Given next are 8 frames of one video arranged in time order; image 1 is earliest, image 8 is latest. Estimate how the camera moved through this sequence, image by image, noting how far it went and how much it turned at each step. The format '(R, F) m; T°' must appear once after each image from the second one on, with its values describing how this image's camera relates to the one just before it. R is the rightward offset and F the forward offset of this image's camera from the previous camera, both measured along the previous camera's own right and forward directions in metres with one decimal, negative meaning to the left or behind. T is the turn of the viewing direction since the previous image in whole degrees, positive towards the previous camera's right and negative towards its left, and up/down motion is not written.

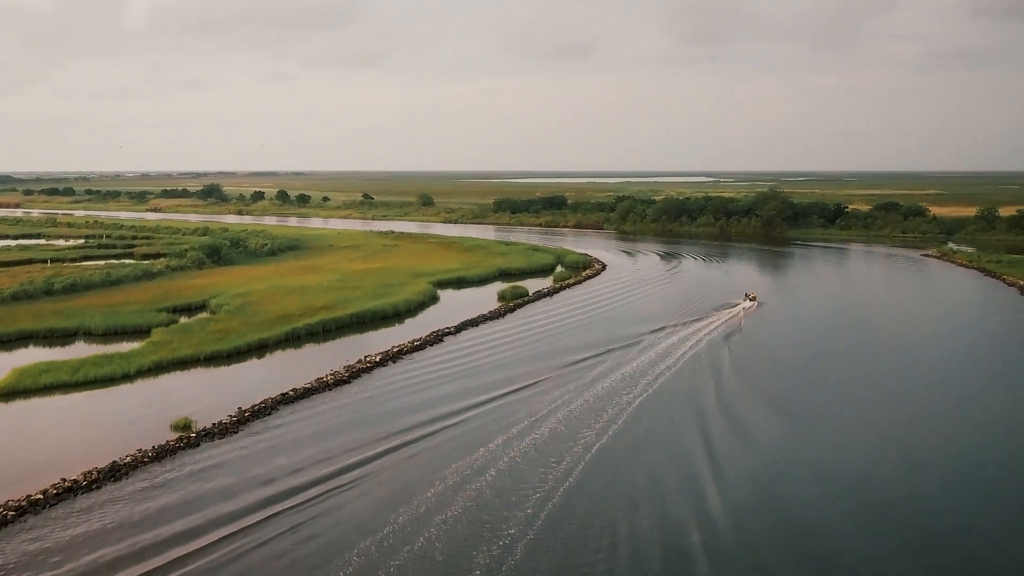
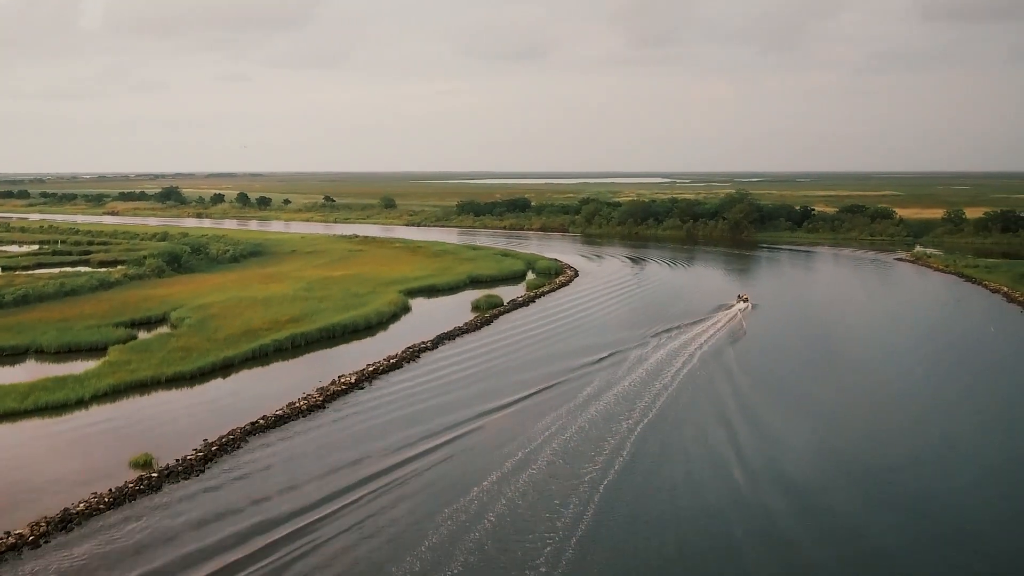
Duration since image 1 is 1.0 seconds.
(-0.3, +0.7) m; +3°
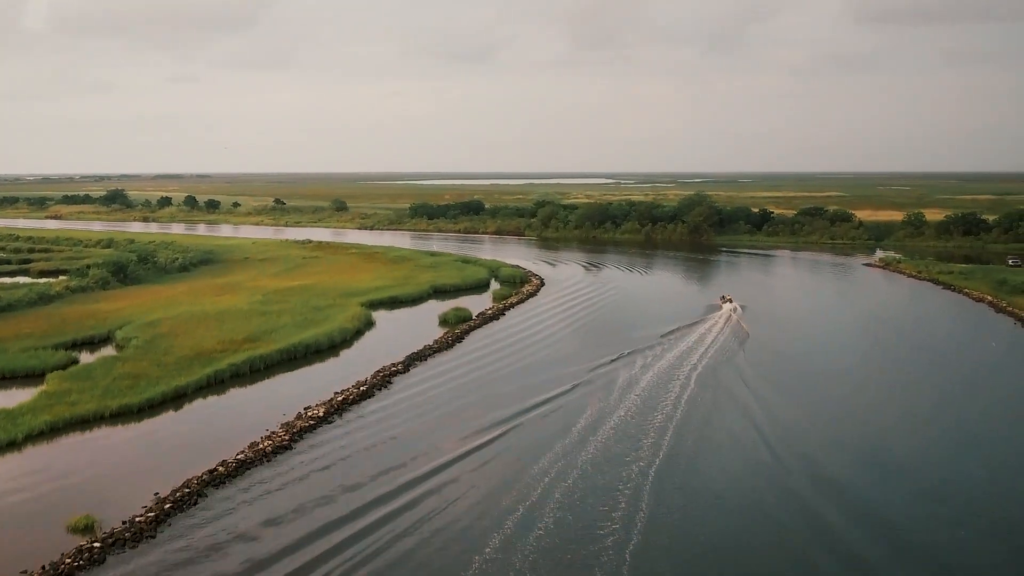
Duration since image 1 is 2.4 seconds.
(-0.5, +1.0) m; +4°
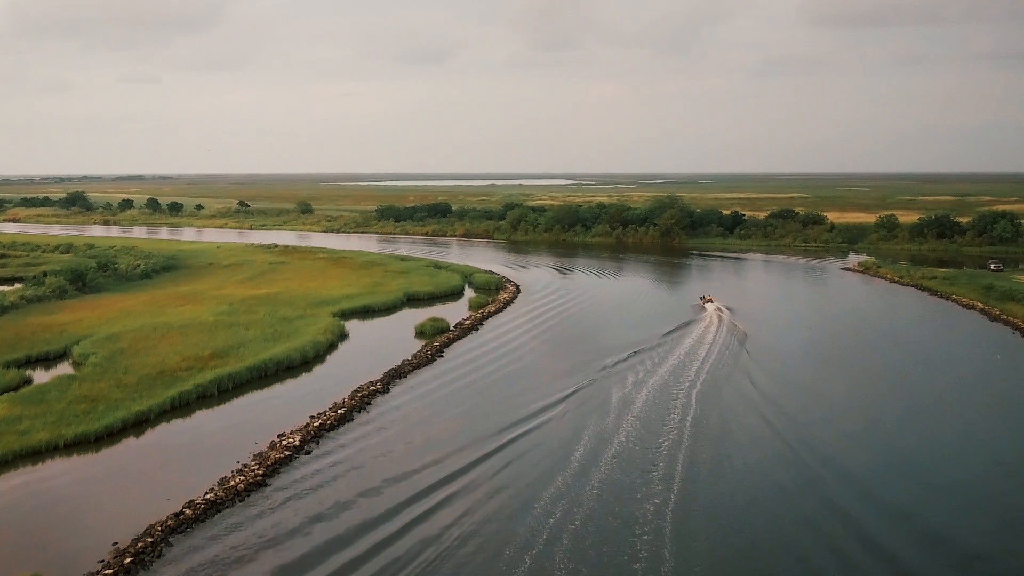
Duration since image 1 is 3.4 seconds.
(-0.4, +0.8) m; +3°
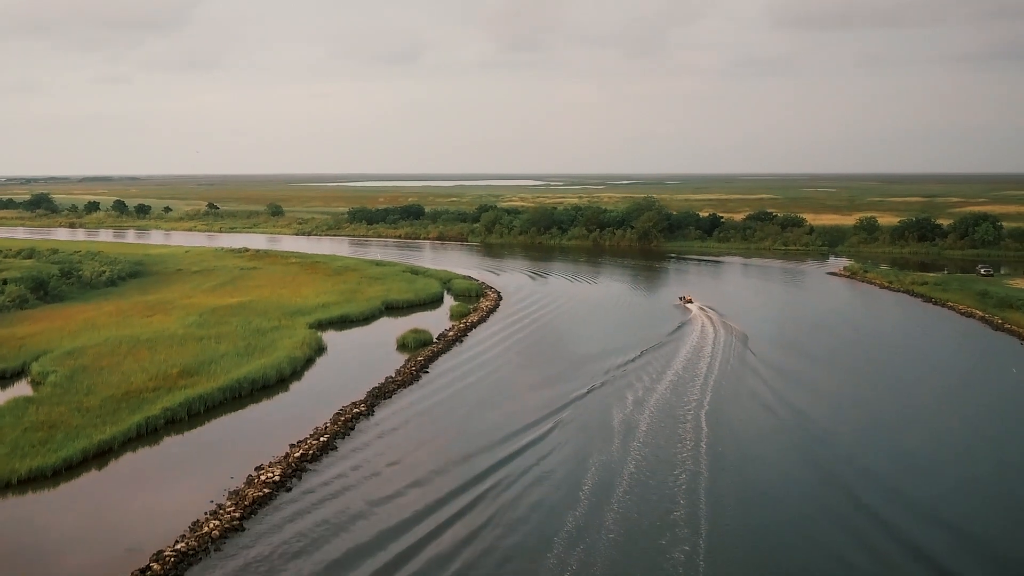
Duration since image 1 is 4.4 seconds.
(-0.4, +0.9) m; +2°
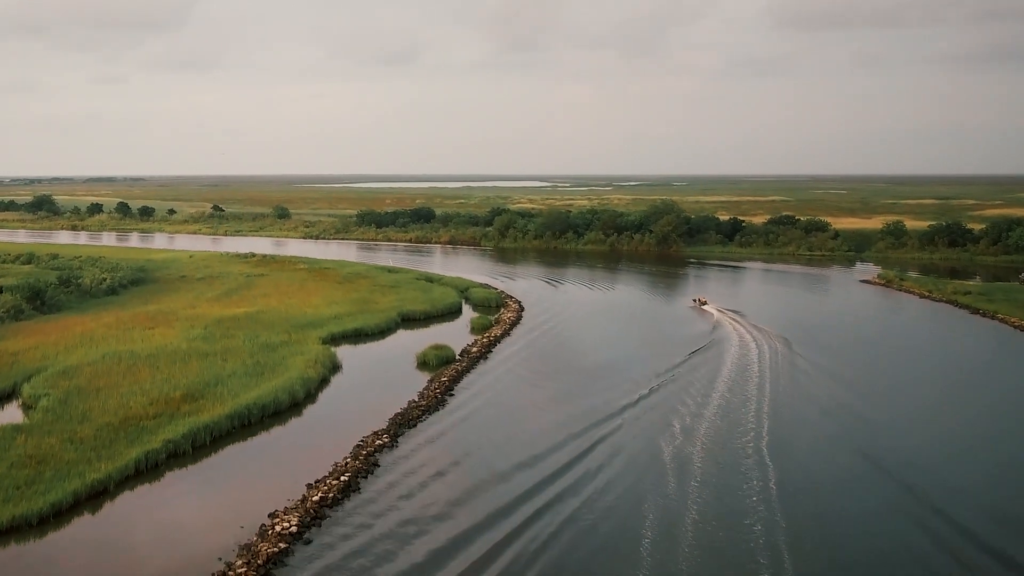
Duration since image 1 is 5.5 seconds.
(-0.9, +1.8) m; 0°
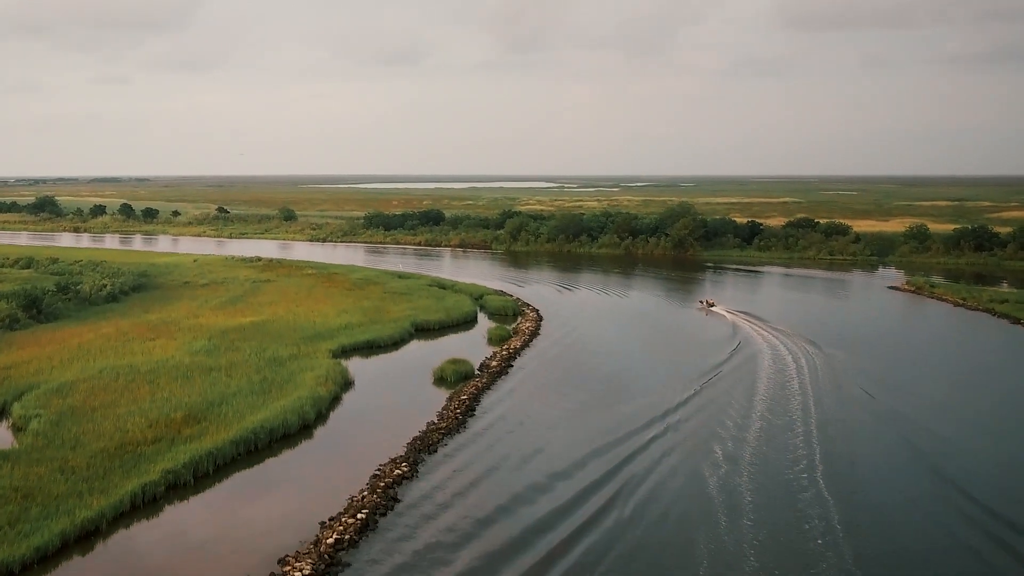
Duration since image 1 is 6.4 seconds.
(-0.6, +1.4) m; 0°
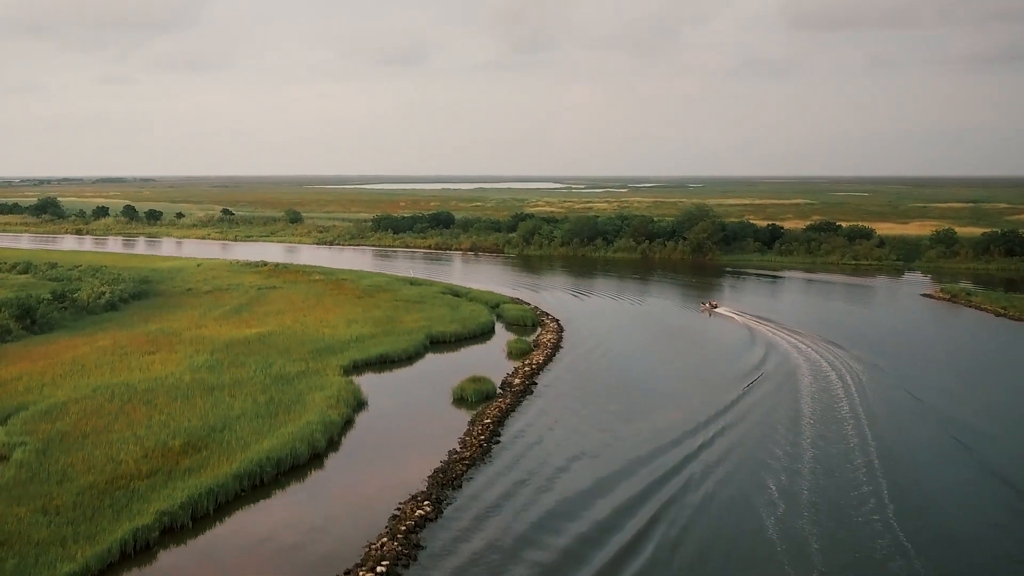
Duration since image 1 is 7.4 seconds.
(-0.6, +1.6) m; 0°
